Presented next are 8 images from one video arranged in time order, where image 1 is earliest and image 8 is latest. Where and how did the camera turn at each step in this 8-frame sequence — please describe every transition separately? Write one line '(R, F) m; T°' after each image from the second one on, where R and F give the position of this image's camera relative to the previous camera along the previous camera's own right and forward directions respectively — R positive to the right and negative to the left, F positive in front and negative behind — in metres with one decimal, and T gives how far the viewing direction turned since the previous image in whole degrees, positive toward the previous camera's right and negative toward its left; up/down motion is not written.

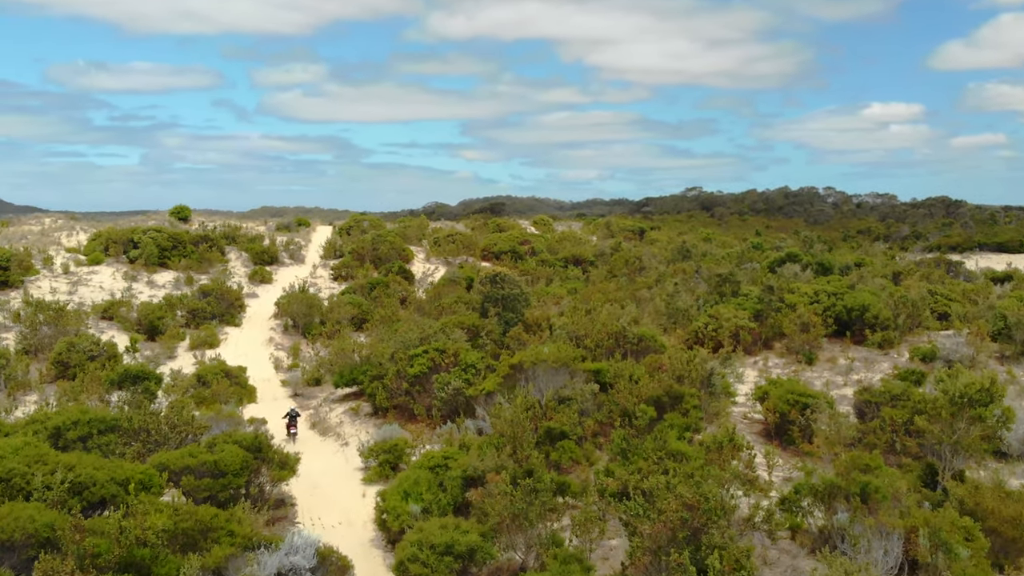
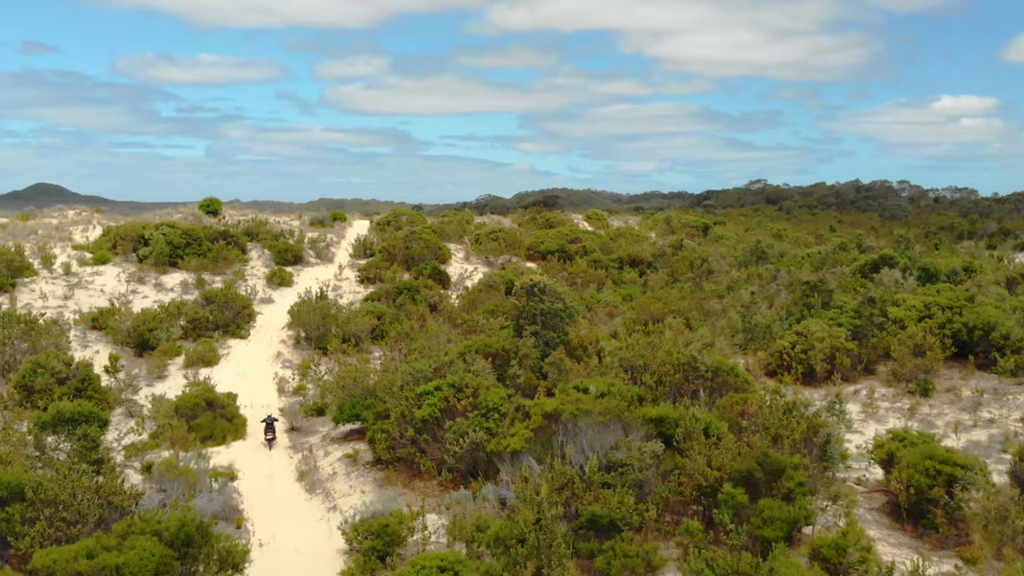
(+0.2, +3.1) m; -4°
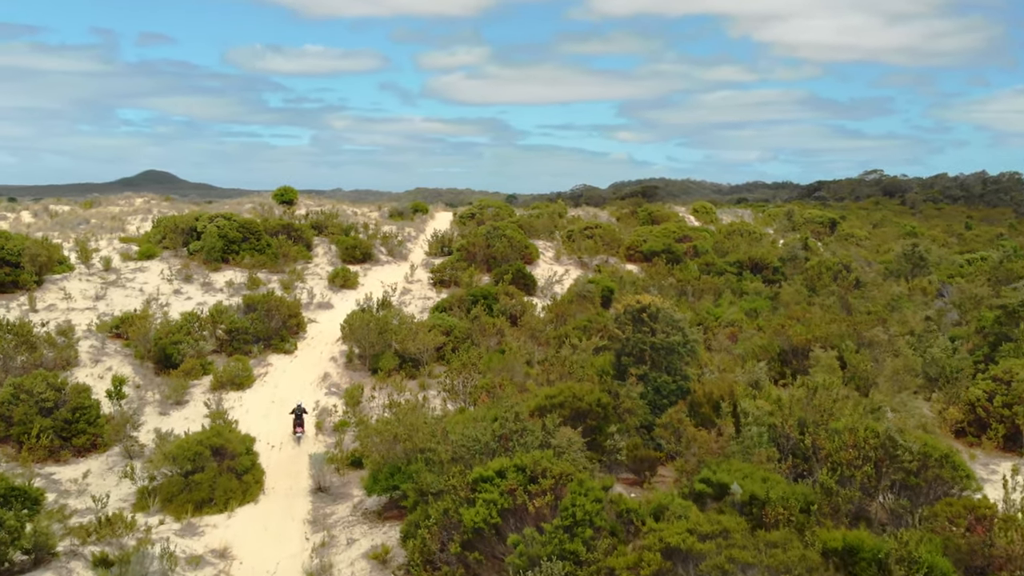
(-0.1, +3.6) m; -6°
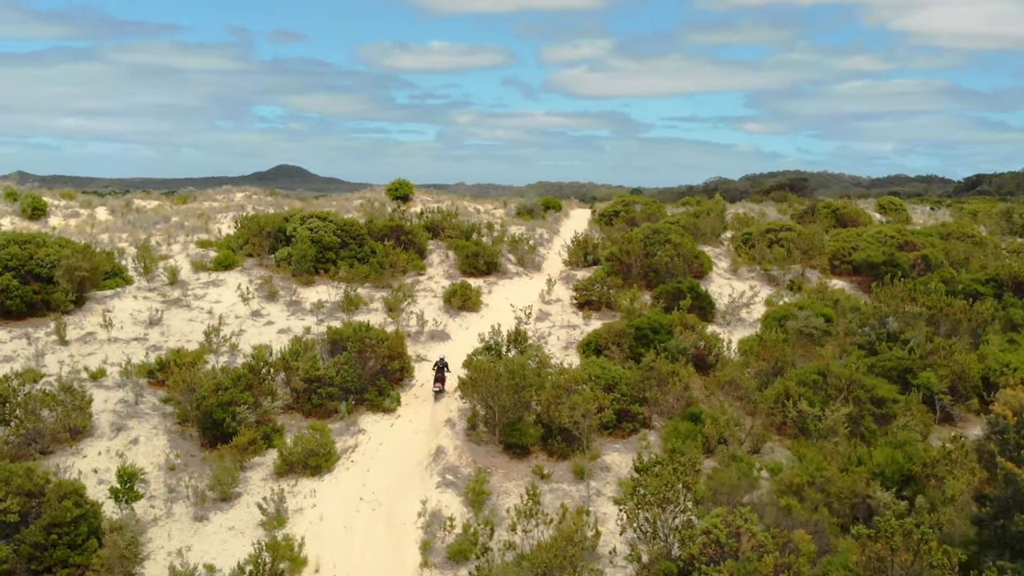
(-0.9, +5.0) m; -7°
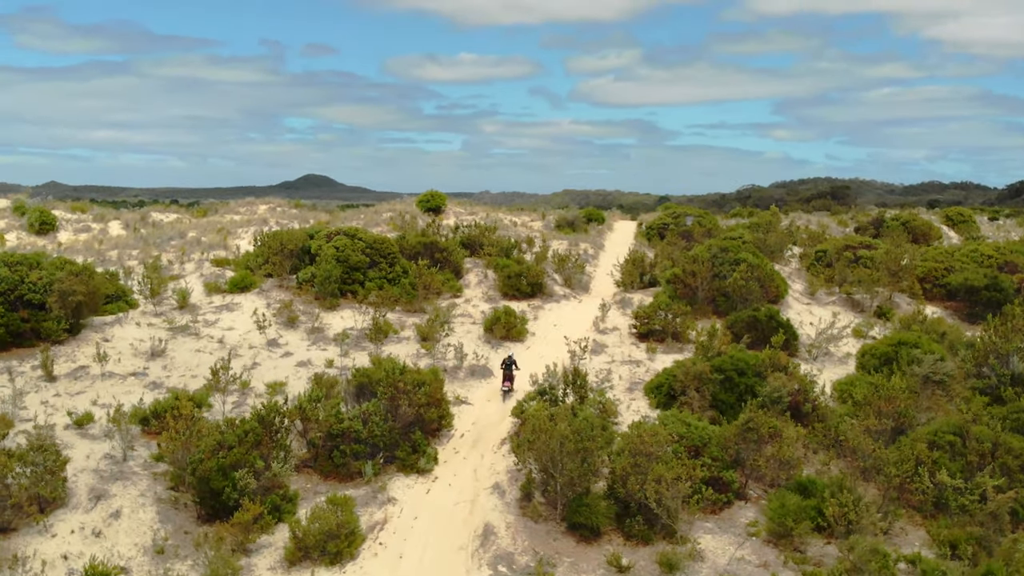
(-0.4, +2.0) m; -2°
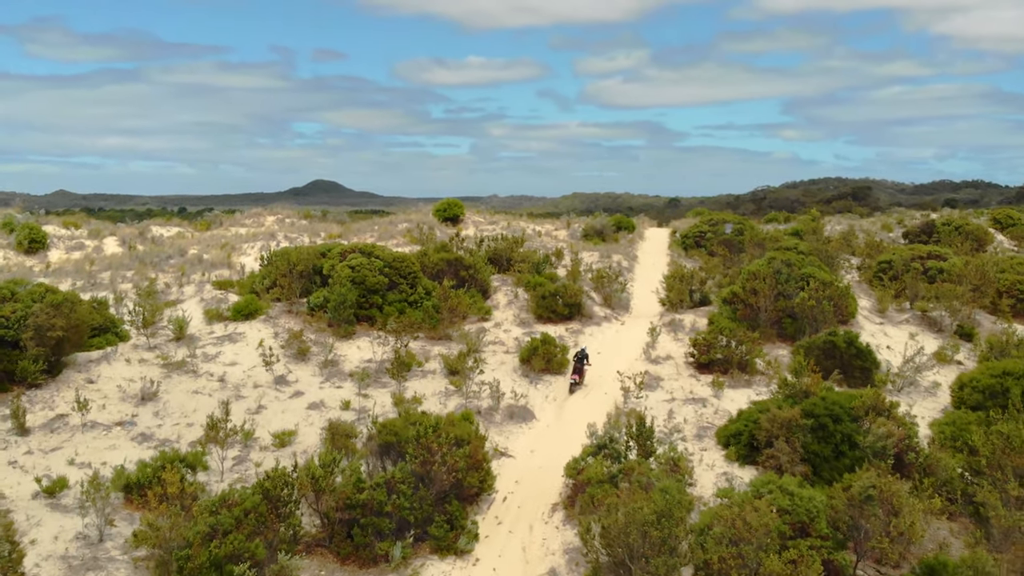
(-0.4, +1.7) m; -1°
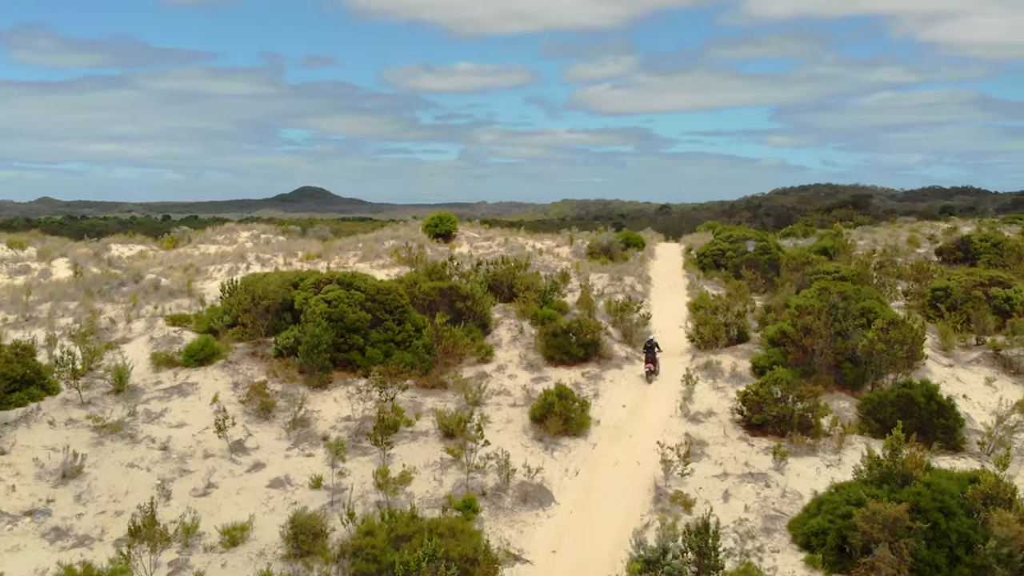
(-0.2, +2.2) m; +1°
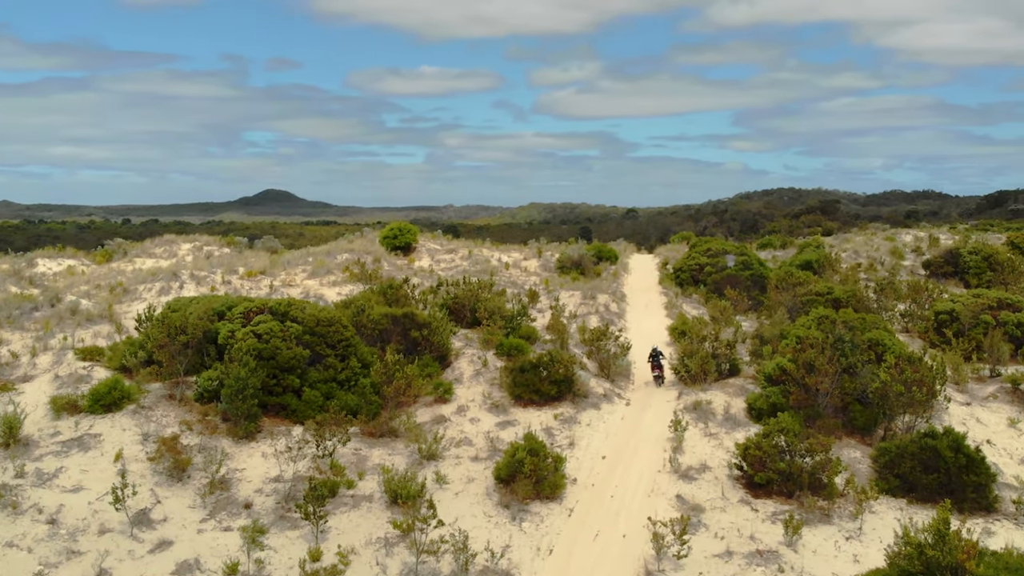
(+0.1, +1.6) m; +2°
